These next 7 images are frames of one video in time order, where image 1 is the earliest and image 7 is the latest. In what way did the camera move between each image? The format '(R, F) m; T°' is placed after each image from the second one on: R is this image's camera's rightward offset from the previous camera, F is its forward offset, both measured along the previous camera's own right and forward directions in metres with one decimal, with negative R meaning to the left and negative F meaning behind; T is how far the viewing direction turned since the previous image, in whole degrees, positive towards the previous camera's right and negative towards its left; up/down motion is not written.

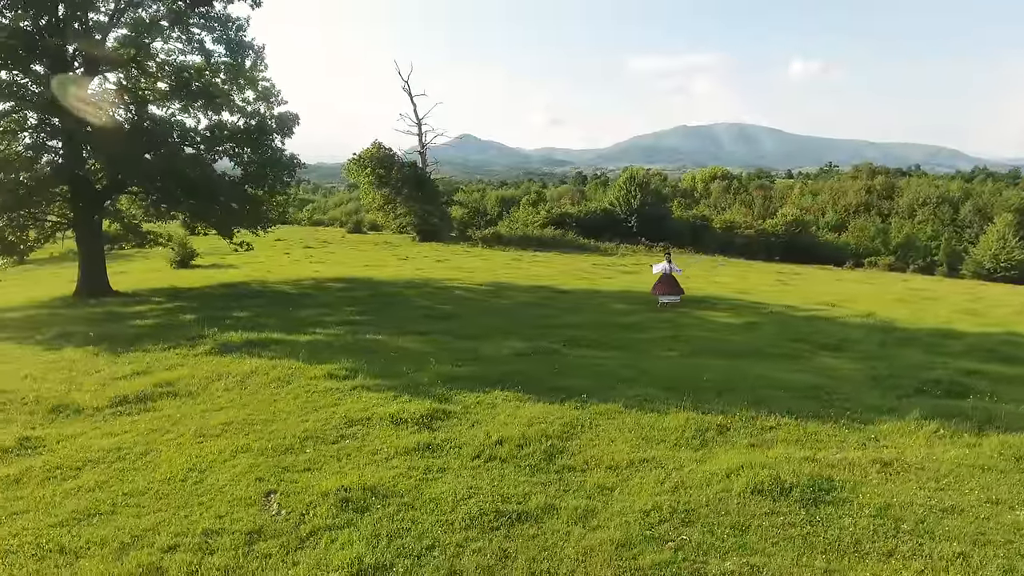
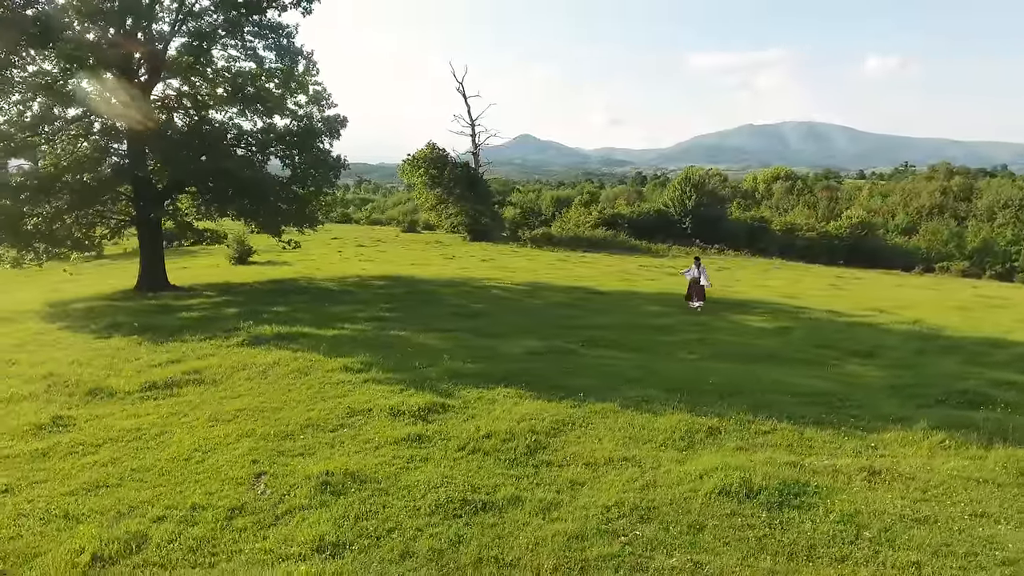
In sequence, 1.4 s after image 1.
(+1.0, -0.2) m; -5°
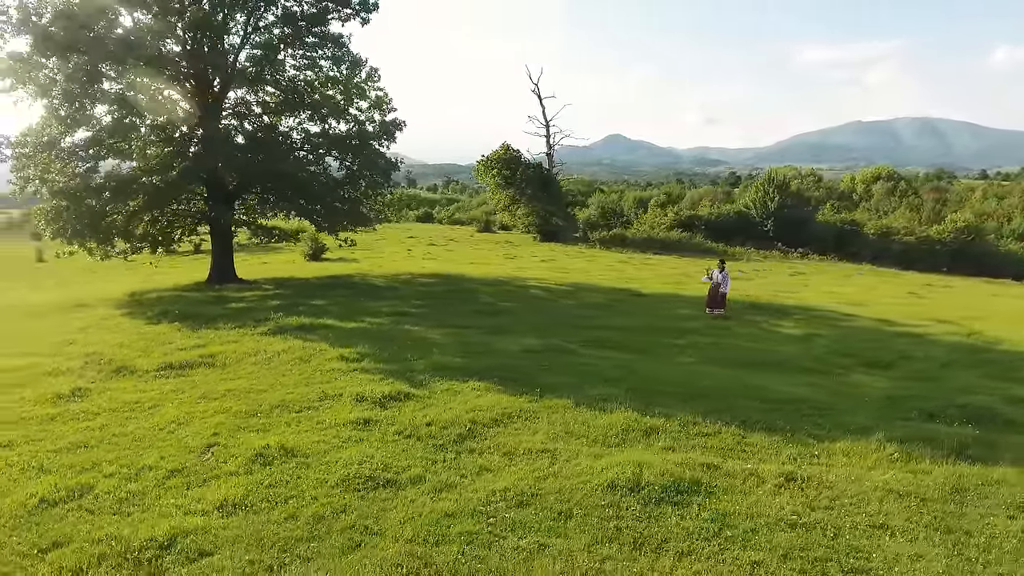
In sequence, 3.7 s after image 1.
(+2.2, -0.4) m; -8°
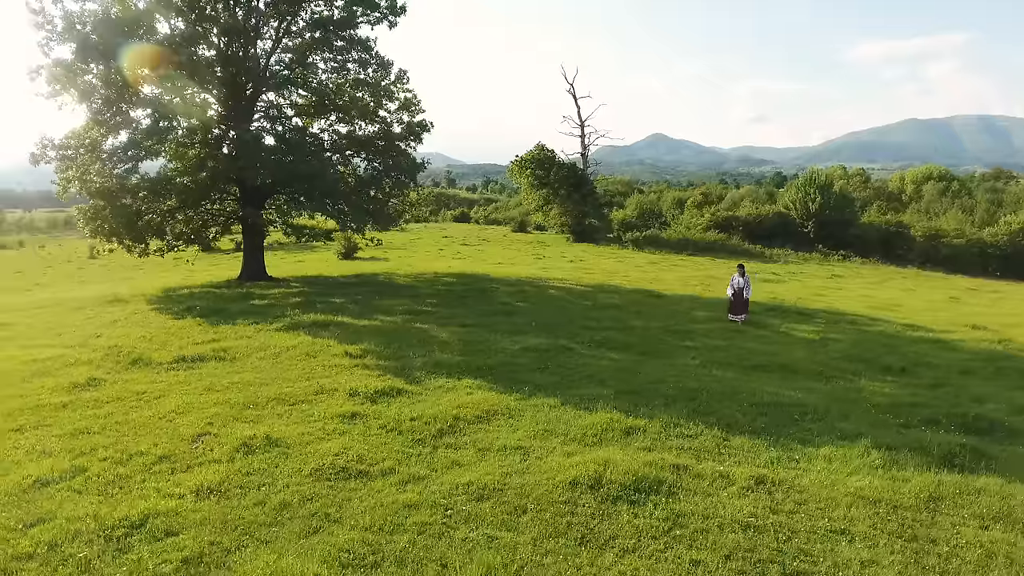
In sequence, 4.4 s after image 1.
(+0.9, -0.2) m; -4°
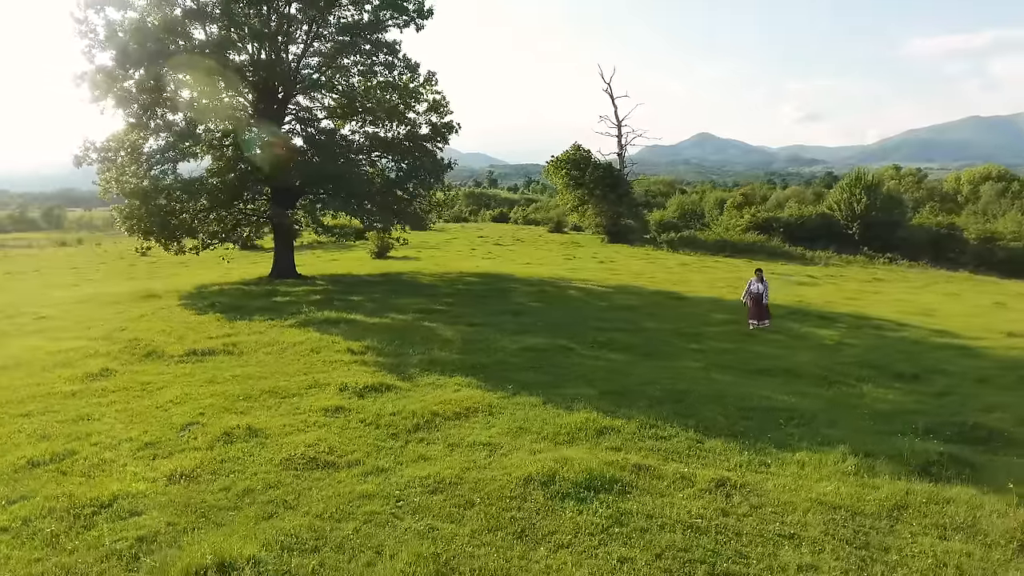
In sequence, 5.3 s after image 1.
(+1.0, -0.2) m; -4°
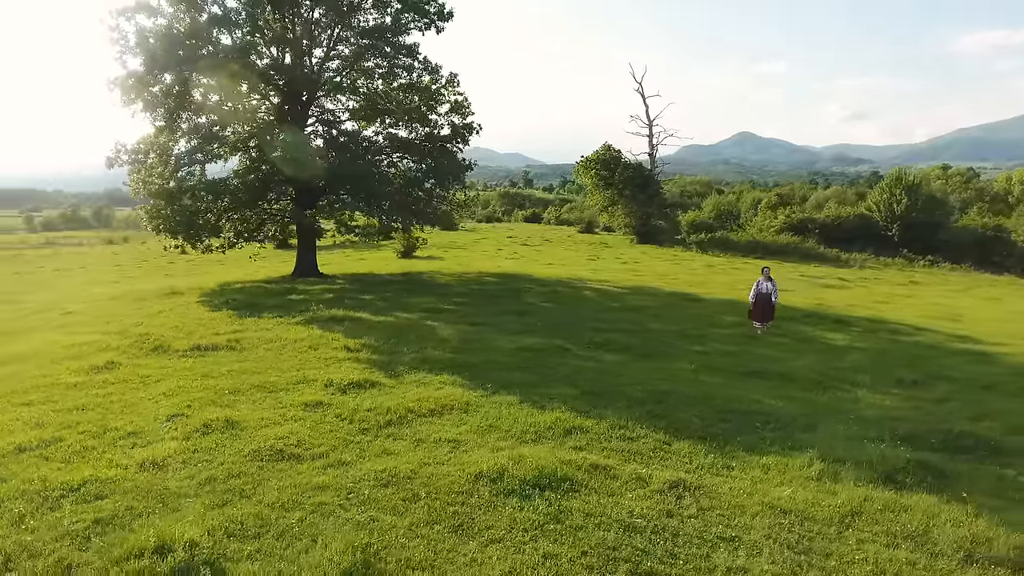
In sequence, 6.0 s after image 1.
(+1.0, -0.1) m; -3°
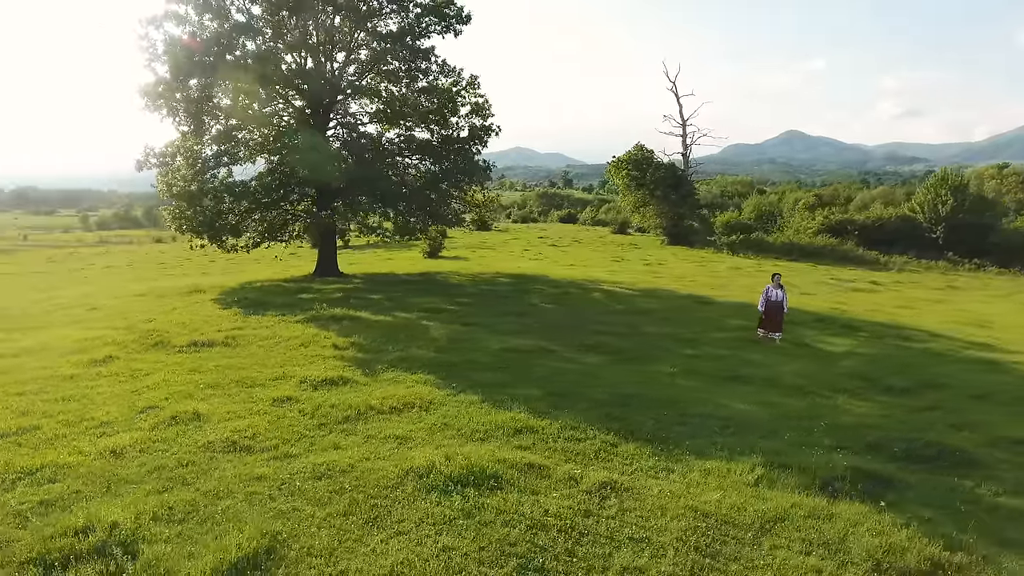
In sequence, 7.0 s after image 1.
(+1.4, -0.2) m; -4°
